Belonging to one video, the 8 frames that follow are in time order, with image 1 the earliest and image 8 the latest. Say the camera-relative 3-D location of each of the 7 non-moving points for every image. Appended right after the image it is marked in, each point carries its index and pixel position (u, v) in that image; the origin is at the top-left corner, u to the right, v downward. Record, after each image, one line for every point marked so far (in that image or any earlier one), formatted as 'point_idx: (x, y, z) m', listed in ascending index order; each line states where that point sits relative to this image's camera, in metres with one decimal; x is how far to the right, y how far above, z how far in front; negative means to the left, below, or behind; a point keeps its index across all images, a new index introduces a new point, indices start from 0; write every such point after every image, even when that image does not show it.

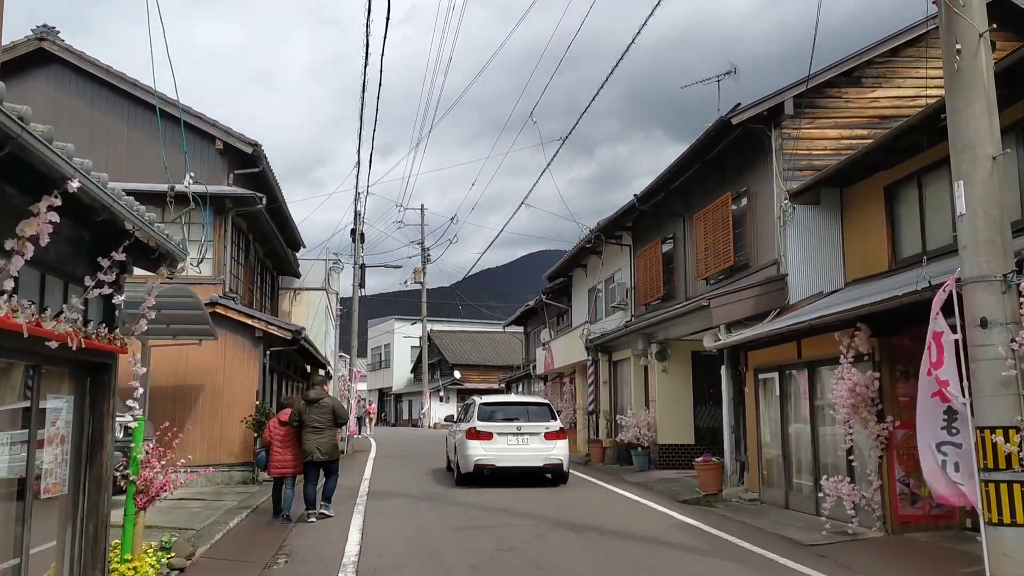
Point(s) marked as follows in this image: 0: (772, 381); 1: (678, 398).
0: (+3.4, -1.2, +11.4) m
1: (+3.0, -2.0, +15.6) m
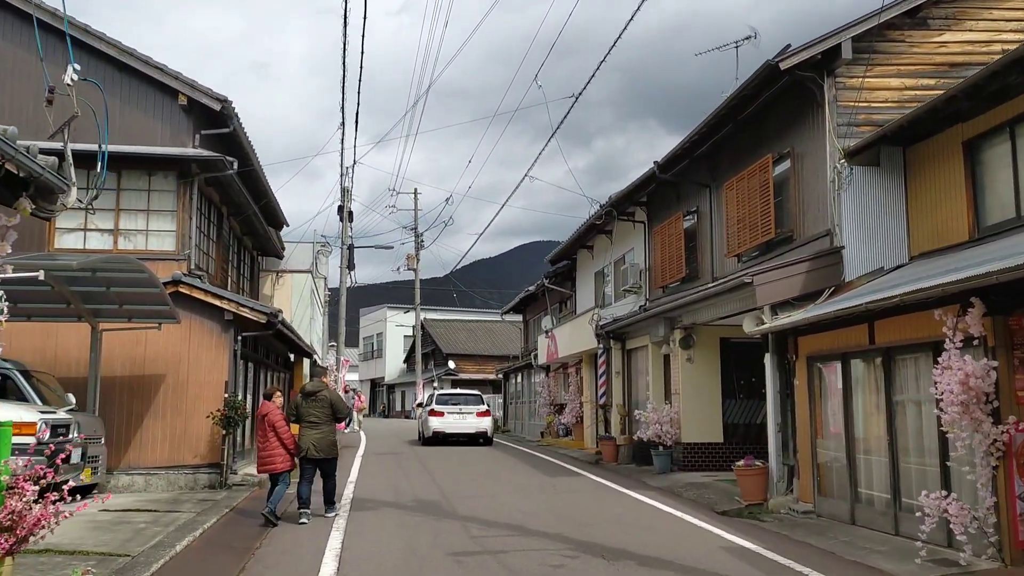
0: (+3.5, -0.9, +9.6) m
1: (+3.1, -1.7, +13.8) m
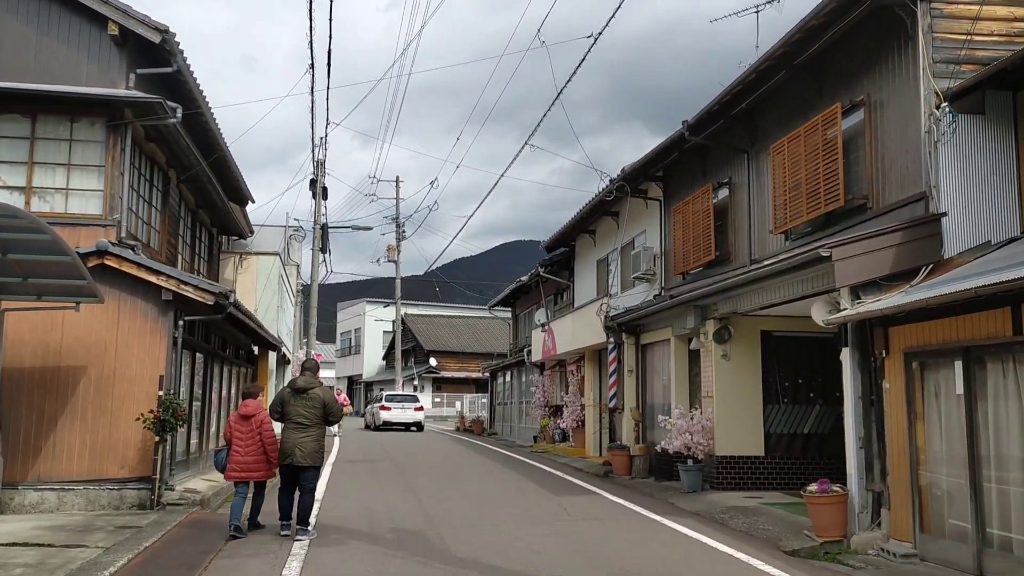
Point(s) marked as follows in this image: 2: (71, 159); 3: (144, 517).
0: (+3.6, -0.7, +7.3) m
1: (+3.1, -1.4, +11.5) m
2: (-5.5, +1.6, +10.8) m
3: (-4.1, -2.6, +9.7) m
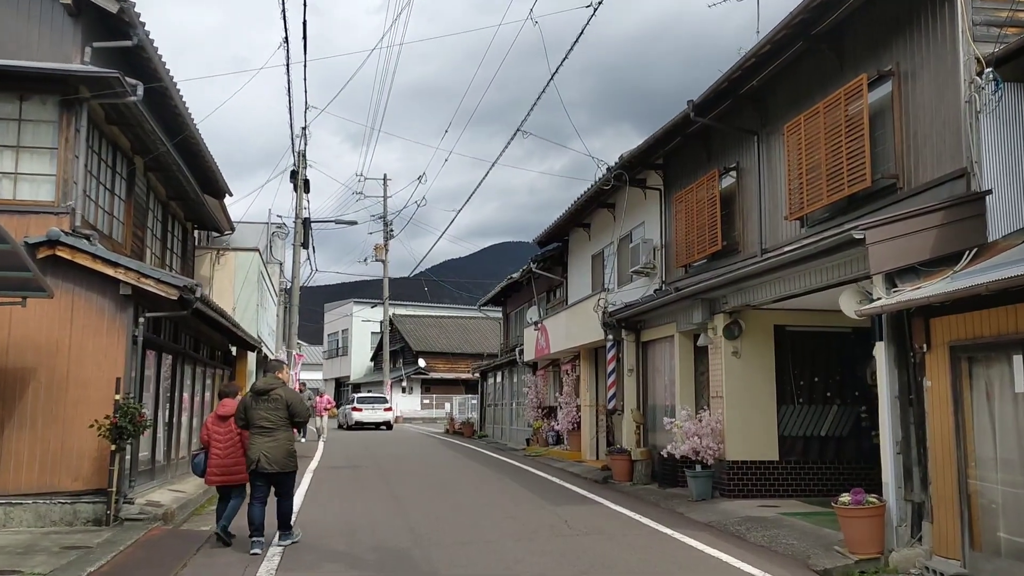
0: (+3.6, -0.6, +6.5) m
1: (+3.0, -1.3, +10.6) m
2: (-5.6, +1.7, +9.9) m
3: (-4.2, -2.5, +8.7) m
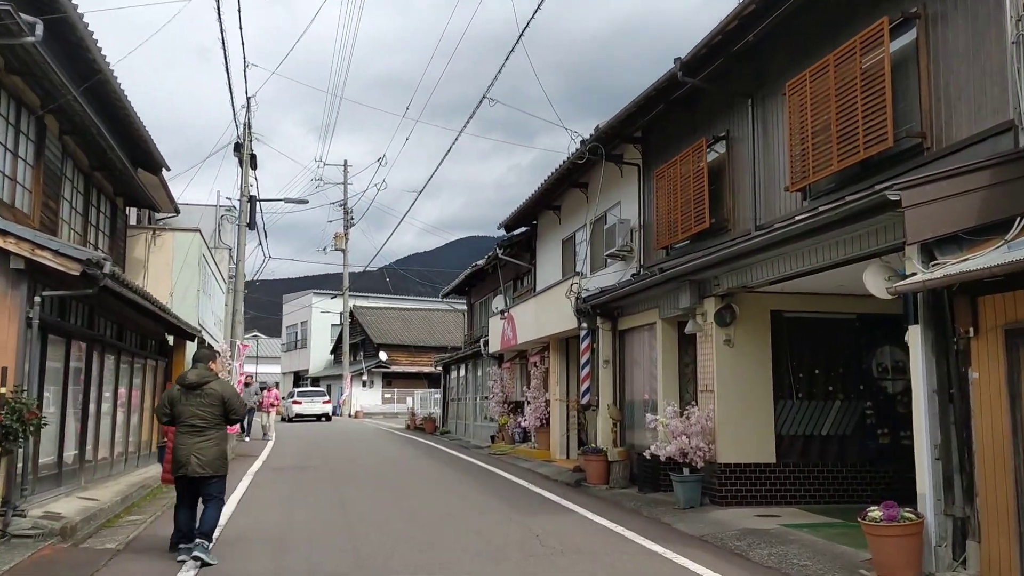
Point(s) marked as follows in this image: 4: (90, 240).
0: (+3.4, -0.4, +5.3) m
1: (+2.6, -1.1, +9.4) m
2: (-5.9, +1.9, +8.3) m
3: (-4.5, -2.2, +7.2) m
4: (-6.8, +0.8, +14.0) m
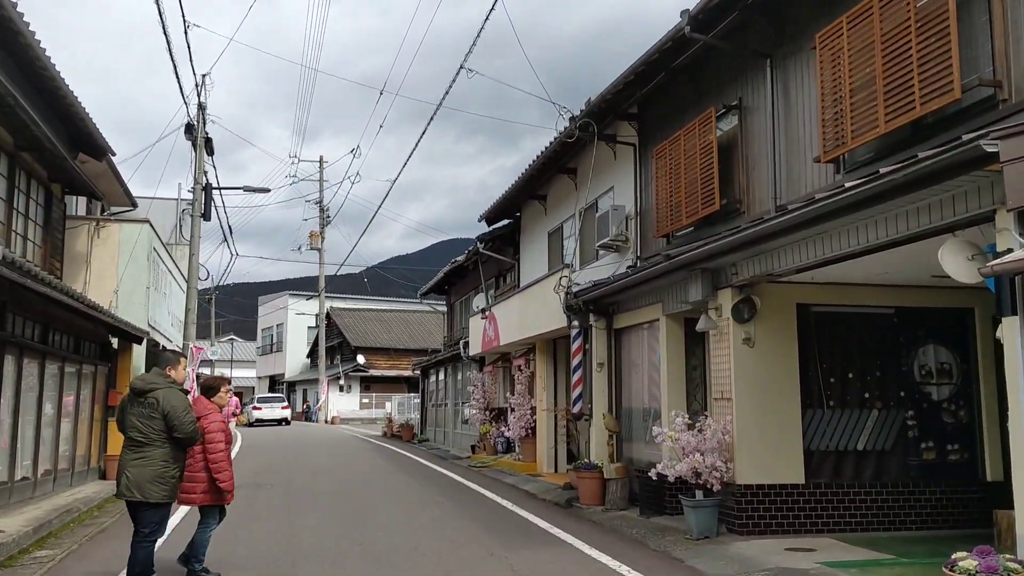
0: (+3.3, -0.3, +3.9) m
1: (+2.5, -1.0, +8.0) m
2: (-6.1, +2.0, +6.7) m
3: (-4.6, -2.1, +5.6) m
4: (-7.1, +0.8, +12.4) m
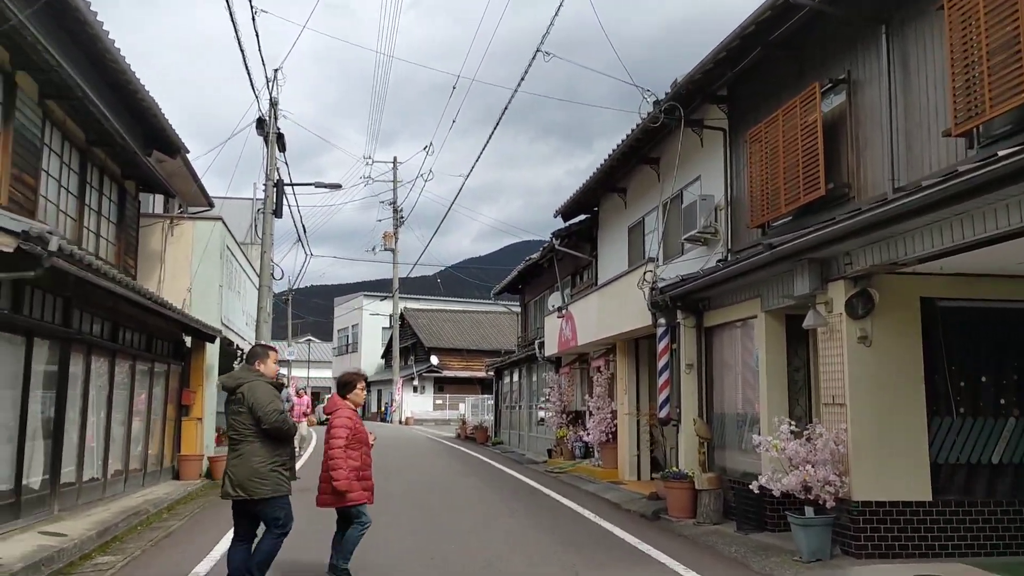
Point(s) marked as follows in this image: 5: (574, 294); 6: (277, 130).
0: (+3.7, -0.2, +2.9) m
1: (+3.2, -0.9, +7.1) m
2: (-5.5, +2.1, +6.5) m
3: (-4.1, -2.1, +5.3) m
4: (-6.0, +0.9, +12.3) m
5: (+1.4, -0.1, +19.7) m
6: (-4.2, +2.8, +15.5) m
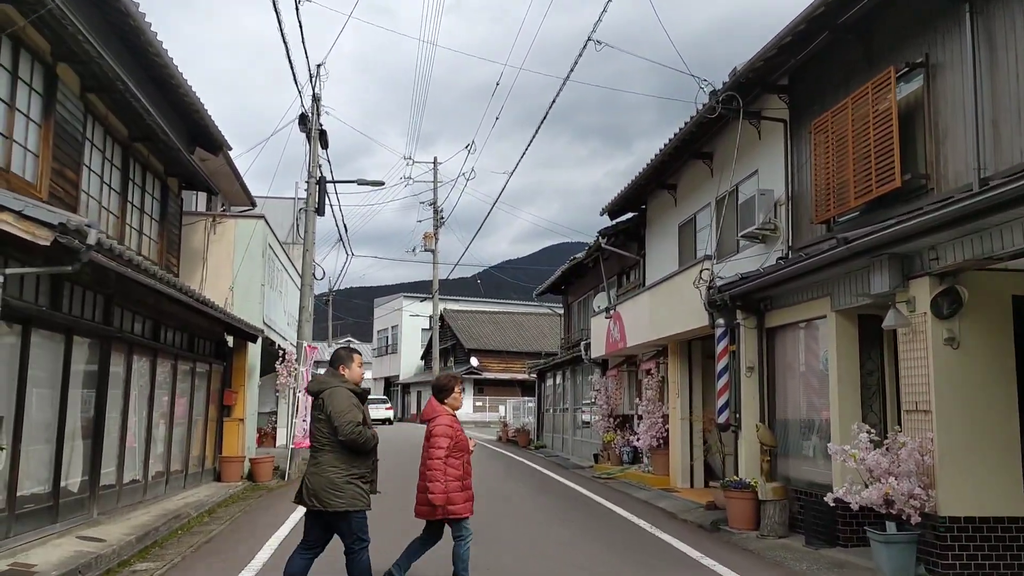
0: (+3.9, -0.2, +2.3) m
1: (+3.6, -0.9, +6.5) m
2: (-5.0, +2.1, +6.3) m
3: (-3.7, -2.0, +5.1) m
4: (-5.3, +0.9, +12.1) m
5: (+2.4, -0.1, +19.2) m
6: (-3.4, +2.8, +15.3) m
